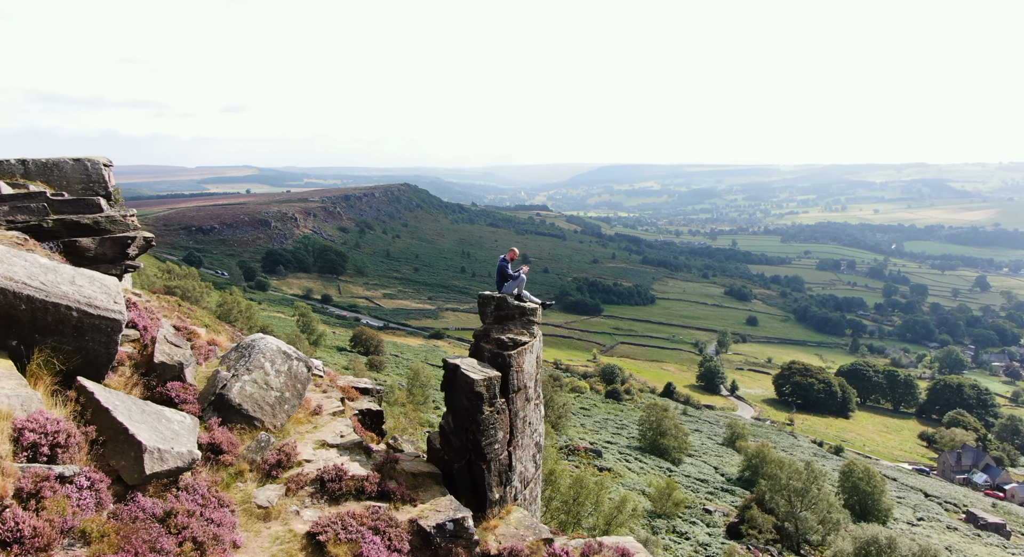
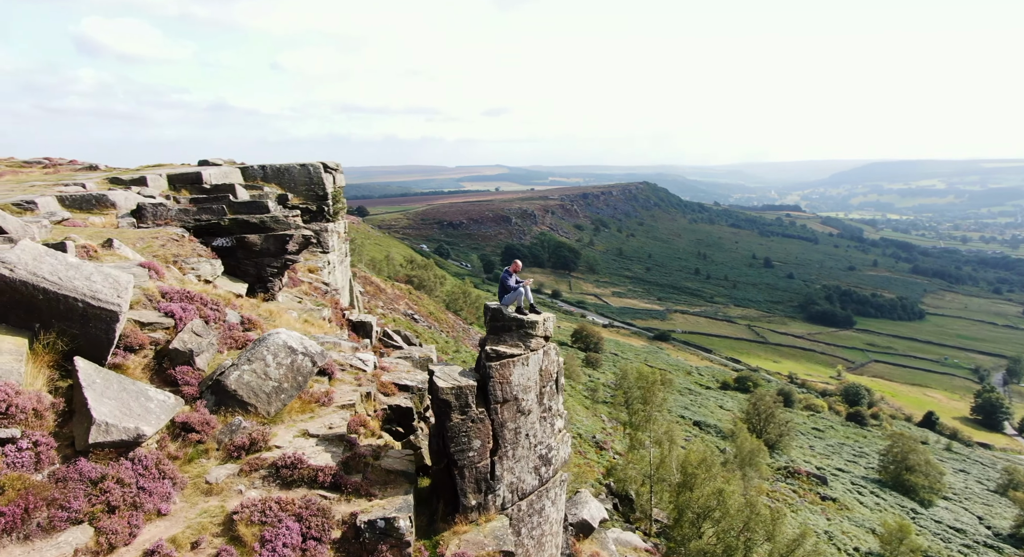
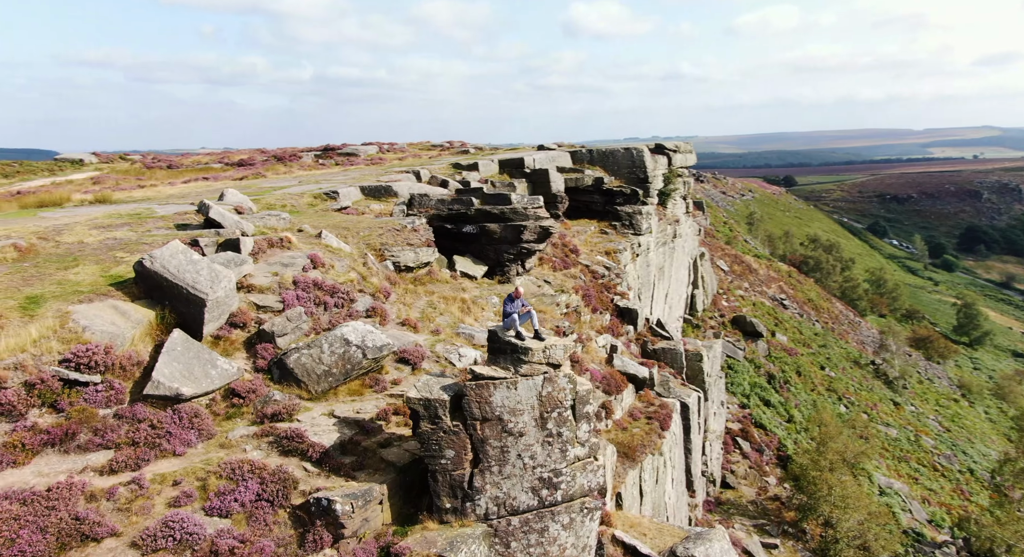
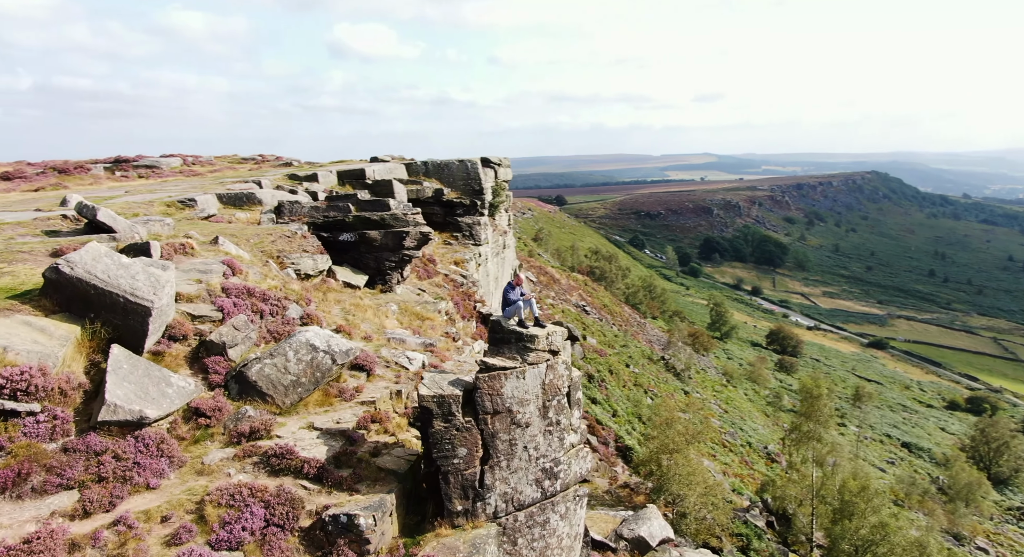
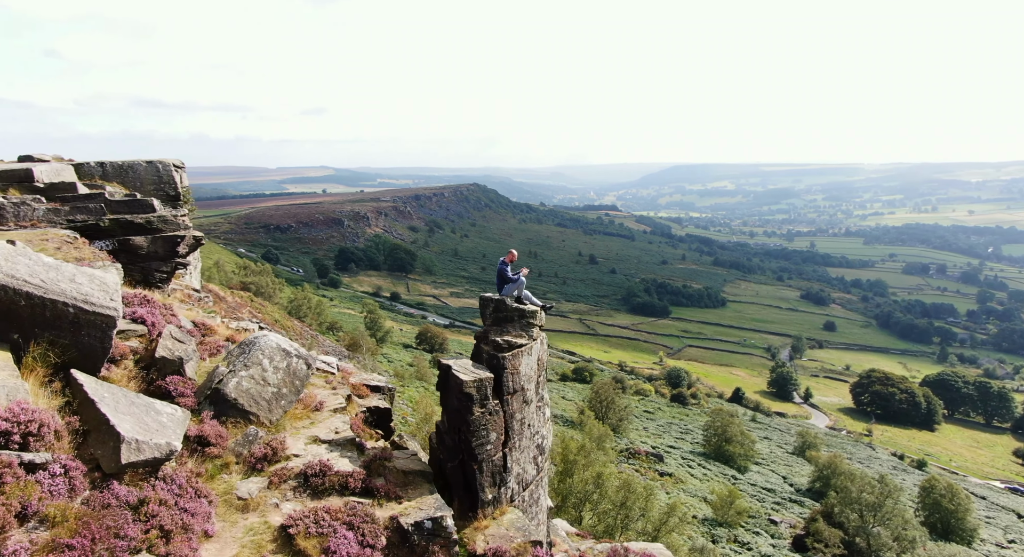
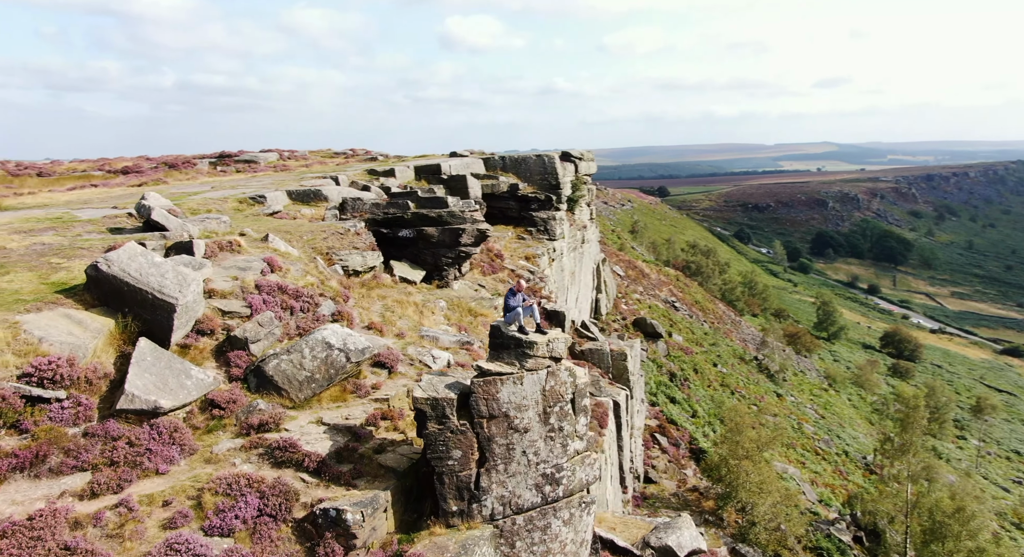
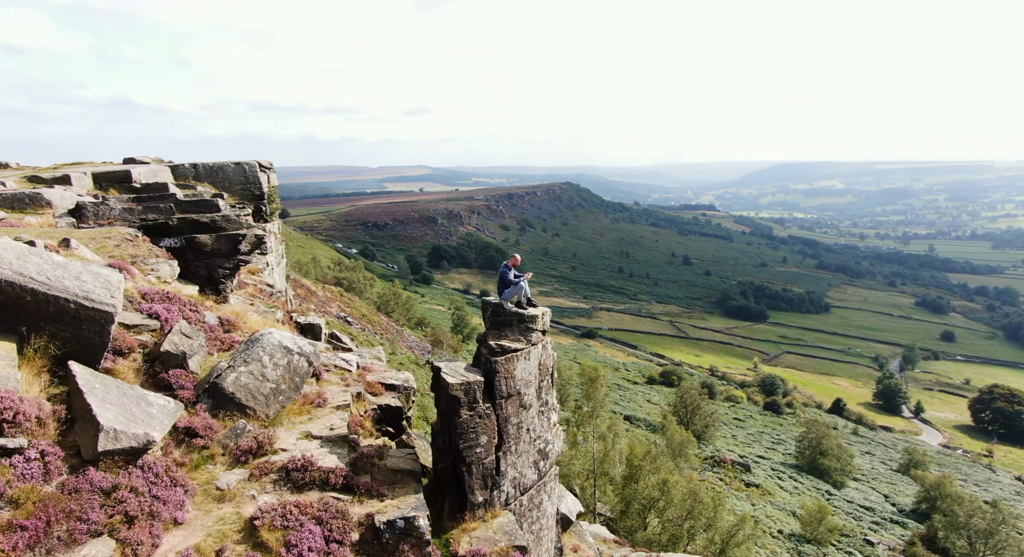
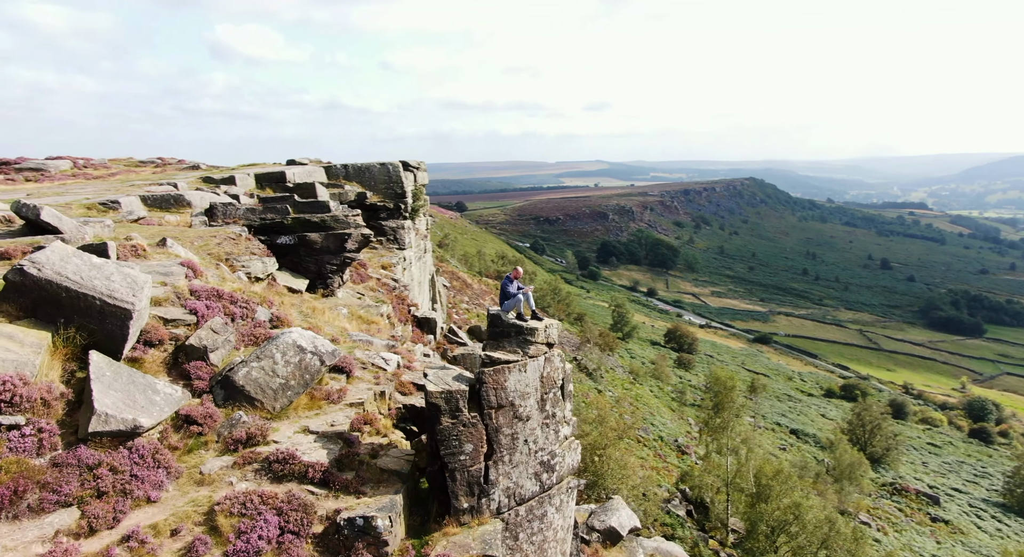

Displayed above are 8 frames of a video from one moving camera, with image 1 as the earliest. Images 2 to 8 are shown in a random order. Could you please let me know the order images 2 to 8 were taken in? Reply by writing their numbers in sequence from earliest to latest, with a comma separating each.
5, 7, 2, 8, 4, 6, 3
